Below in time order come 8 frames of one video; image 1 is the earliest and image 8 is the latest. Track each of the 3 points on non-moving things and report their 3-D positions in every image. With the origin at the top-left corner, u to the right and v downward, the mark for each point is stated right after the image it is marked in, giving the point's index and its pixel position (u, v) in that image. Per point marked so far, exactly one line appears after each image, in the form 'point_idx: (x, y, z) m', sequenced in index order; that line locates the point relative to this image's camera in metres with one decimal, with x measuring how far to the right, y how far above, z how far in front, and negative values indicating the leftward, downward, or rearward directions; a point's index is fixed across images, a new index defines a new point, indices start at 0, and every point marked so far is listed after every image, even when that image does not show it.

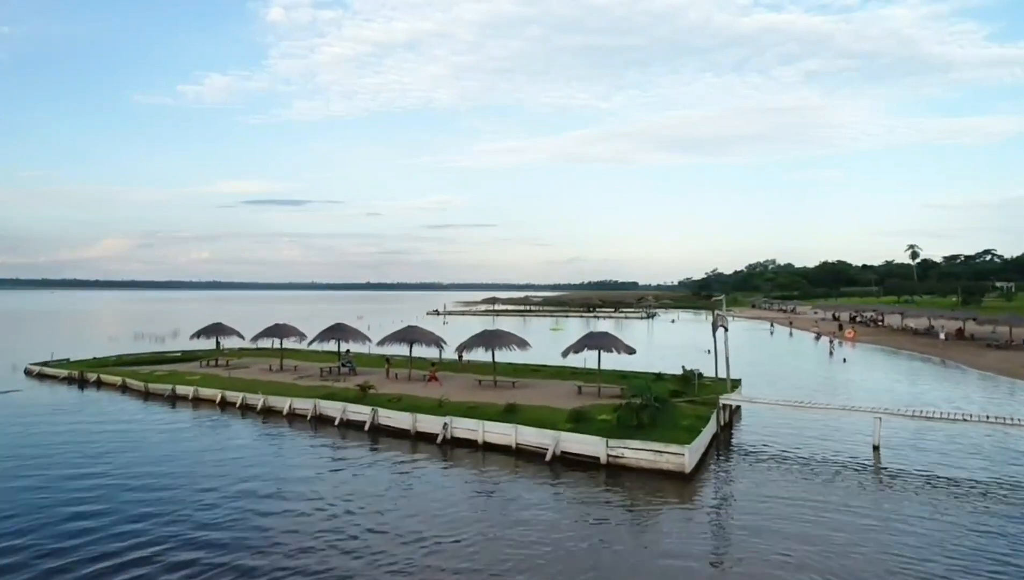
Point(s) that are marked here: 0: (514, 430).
0: (0.0, -2.2, +11.7) m
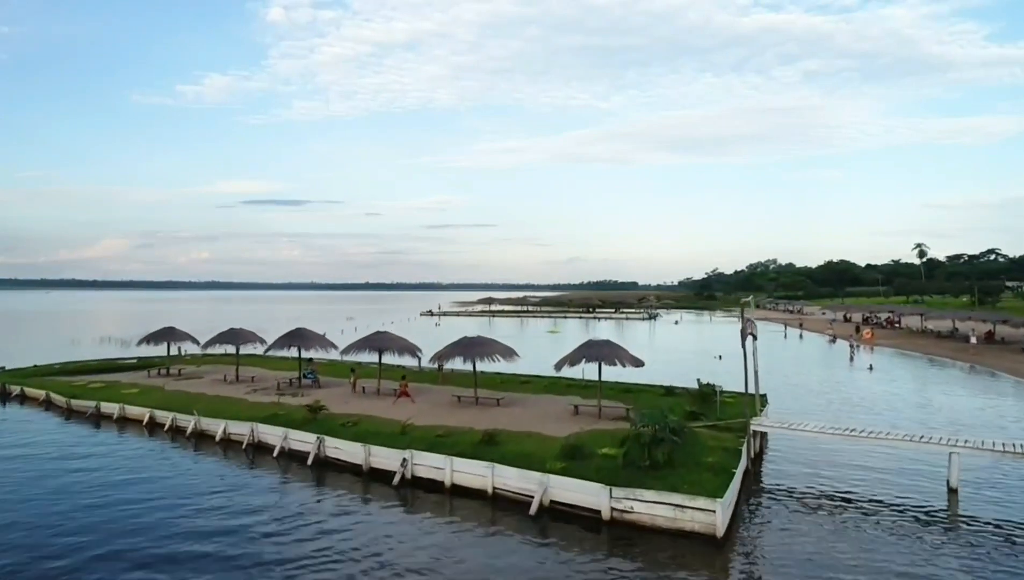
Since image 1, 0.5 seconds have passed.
0: (-0.3, -2.2, +9.1) m
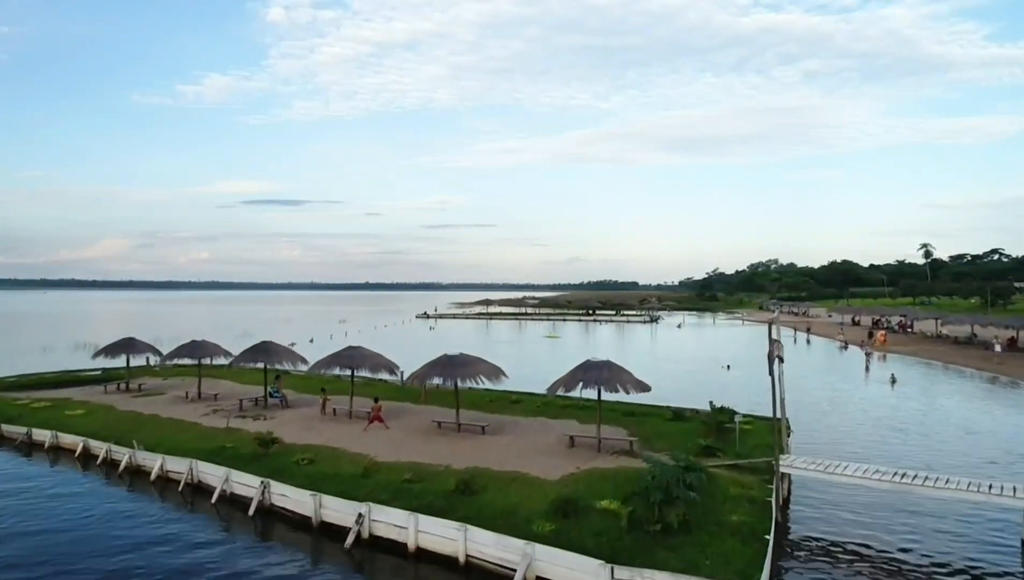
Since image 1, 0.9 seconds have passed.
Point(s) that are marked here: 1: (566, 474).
0: (-0.5, -2.3, +7.3) m
1: (+0.7, -2.3, +9.5) m
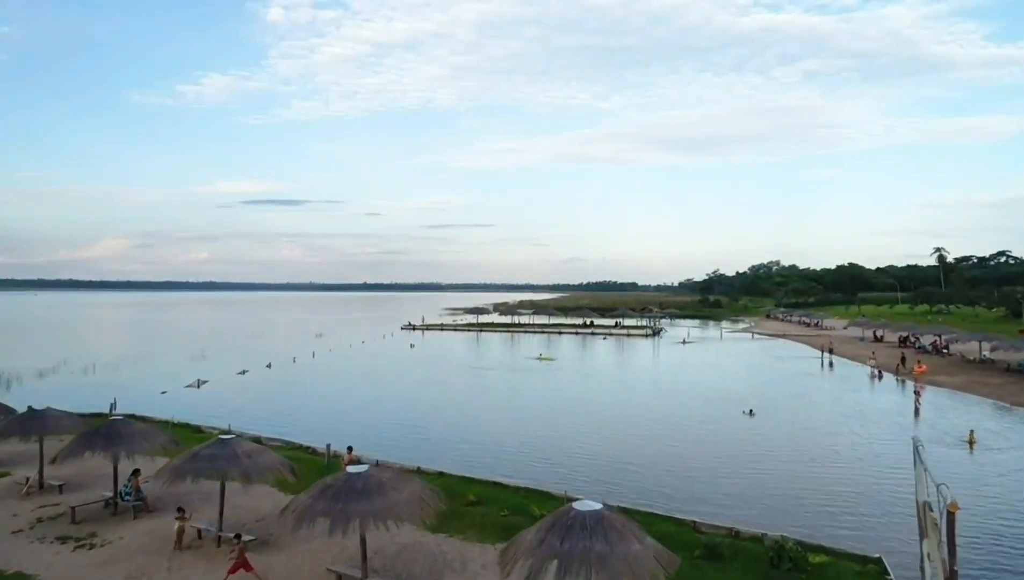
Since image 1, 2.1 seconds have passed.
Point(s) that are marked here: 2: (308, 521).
0: (-1.1, -3.1, +2.7) m
1: (0.0, -3.1, +4.9) m
2: (-2.0, -2.3, +7.7) m
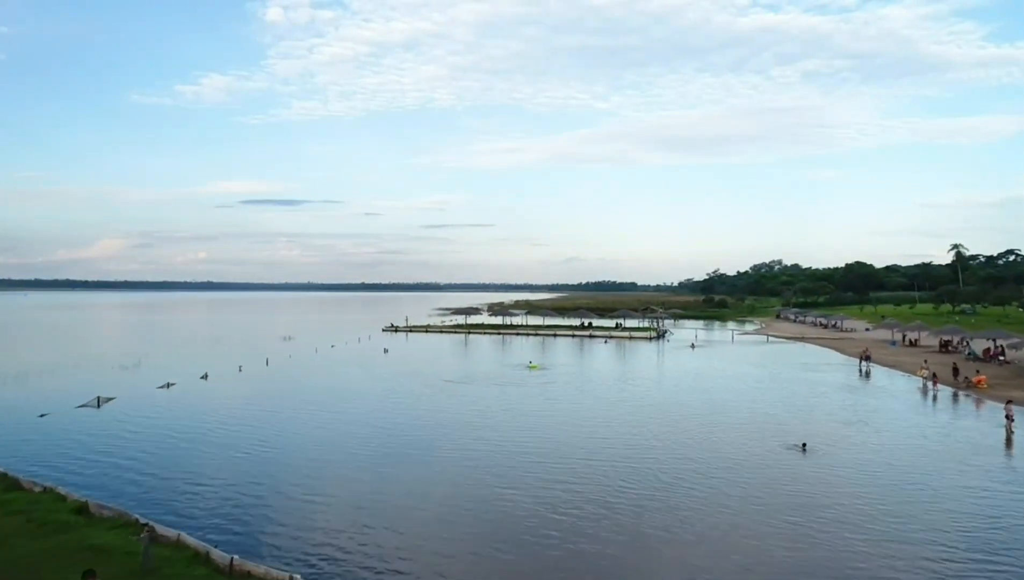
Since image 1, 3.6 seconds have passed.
0: (-1.7, -3.0, -2.7) m
1: (-0.6, -3.0, -0.6) m
2: (-2.7, -2.2, +2.3) m
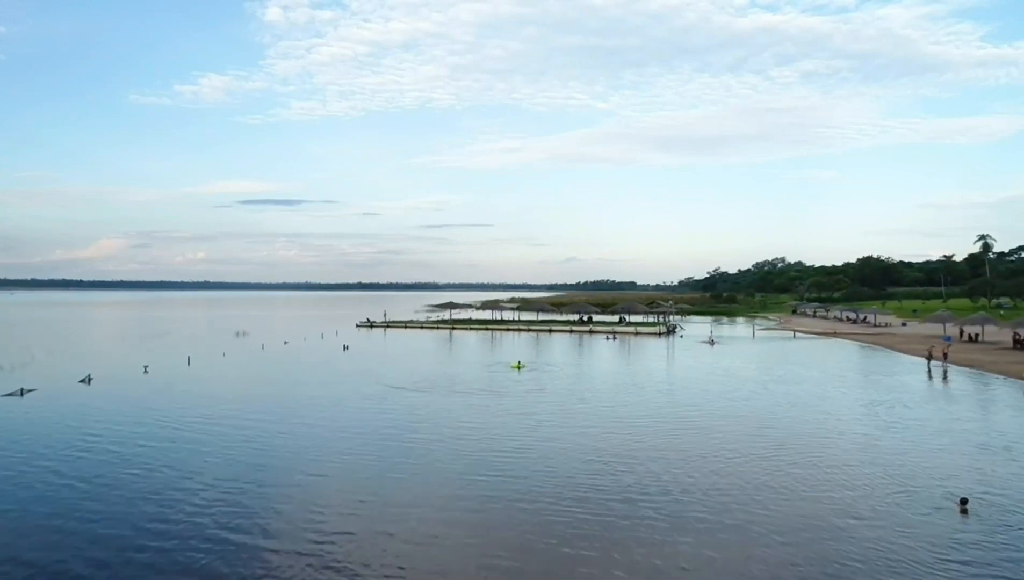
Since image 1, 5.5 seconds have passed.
0: (-2.3, -2.3, -9.4) m
1: (-1.2, -2.3, -7.2) m
2: (-3.3, -1.5, -4.4) m
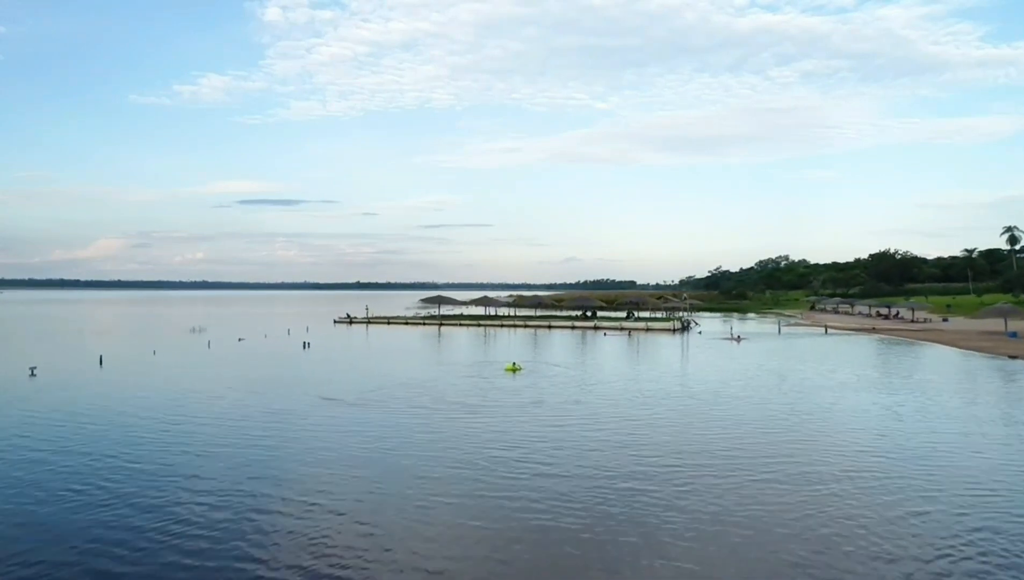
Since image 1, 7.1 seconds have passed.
0: (-2.5, -1.8, -14.8) m
1: (-1.4, -1.8, -12.6) m
2: (-3.5, -1.0, -9.7) m
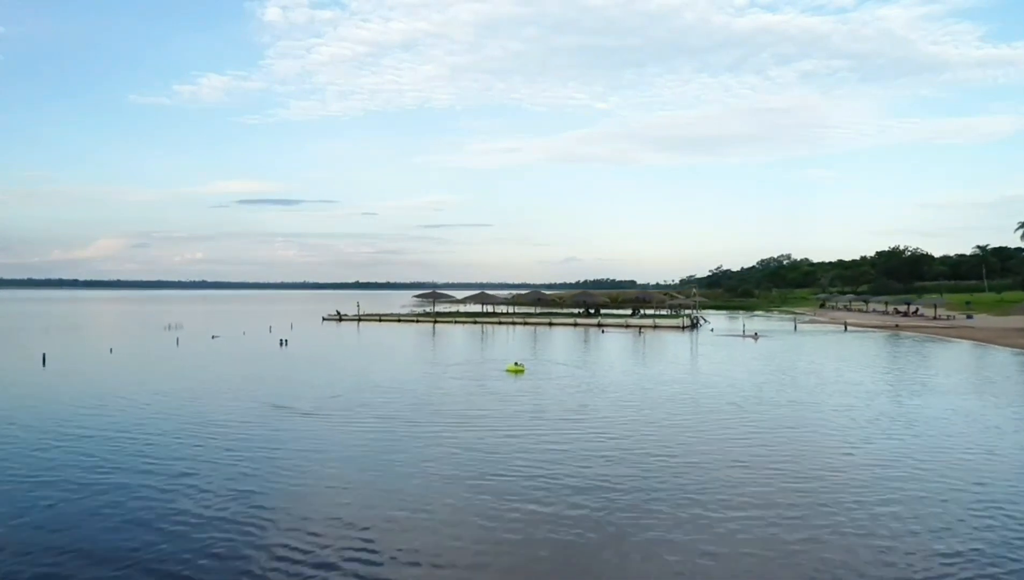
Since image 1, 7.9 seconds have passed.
0: (-2.6, -1.6, -17.4) m
1: (-1.4, -1.5, -15.2) m
2: (-3.5, -0.7, -12.3) m
